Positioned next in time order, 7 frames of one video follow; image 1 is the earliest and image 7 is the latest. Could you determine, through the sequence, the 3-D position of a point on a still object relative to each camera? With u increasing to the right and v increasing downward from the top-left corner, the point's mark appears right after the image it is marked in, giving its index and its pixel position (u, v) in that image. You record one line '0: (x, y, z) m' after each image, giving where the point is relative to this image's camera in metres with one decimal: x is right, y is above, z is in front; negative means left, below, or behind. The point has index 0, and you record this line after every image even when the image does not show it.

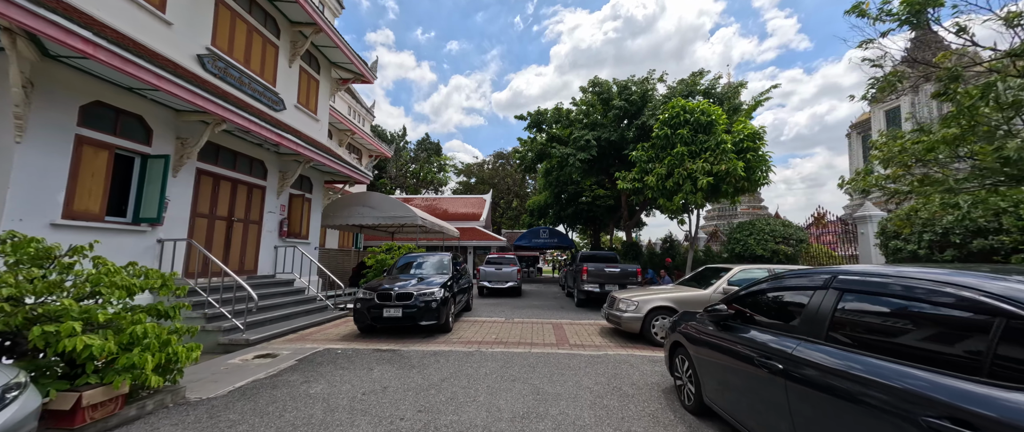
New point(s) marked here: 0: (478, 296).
0: (-1.3, -3.1, +13.3) m
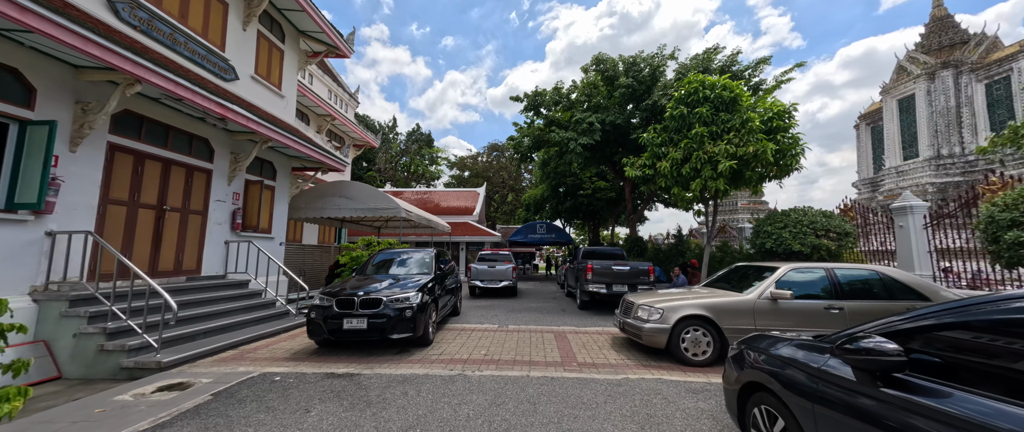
0: (-1.5, -2.8, +12.0) m
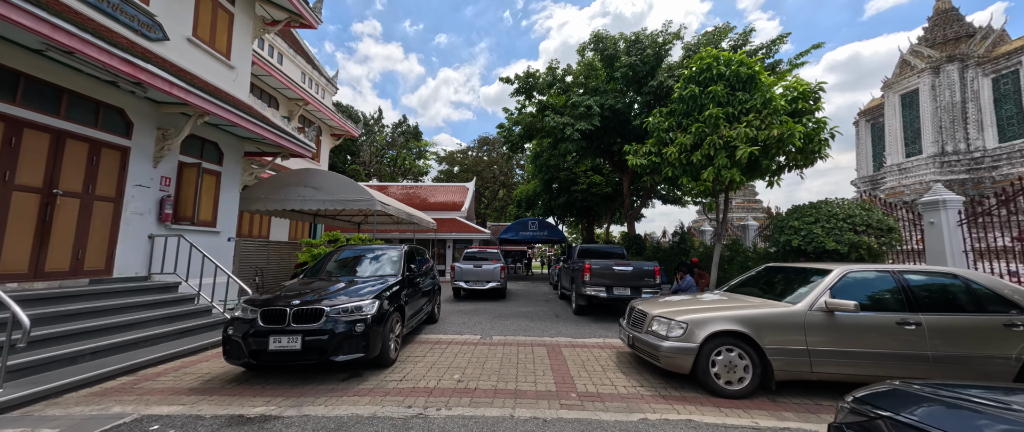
0: (-1.9, -2.6, +10.8) m
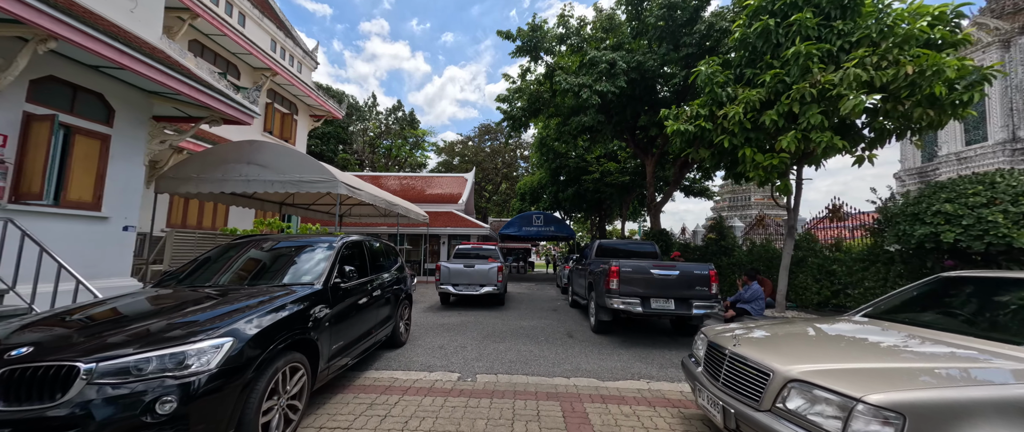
0: (-1.9, -2.3, +8.7) m
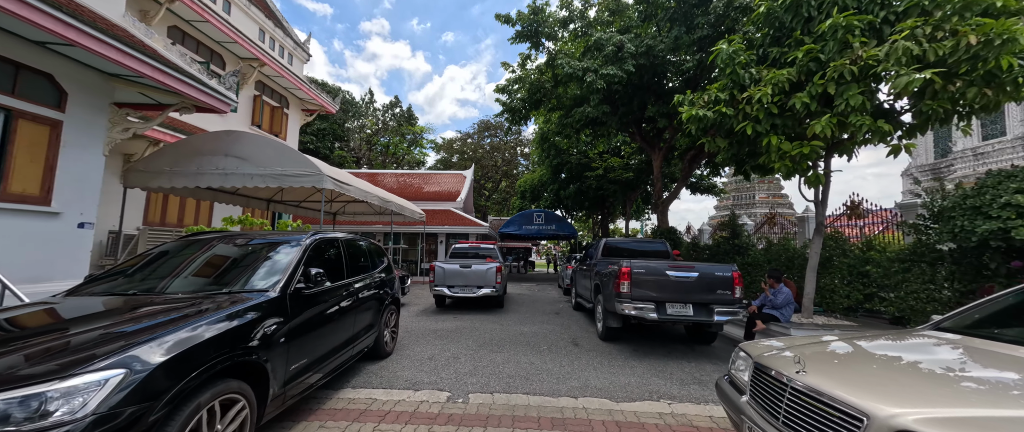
0: (-1.9, -2.2, +8.1) m
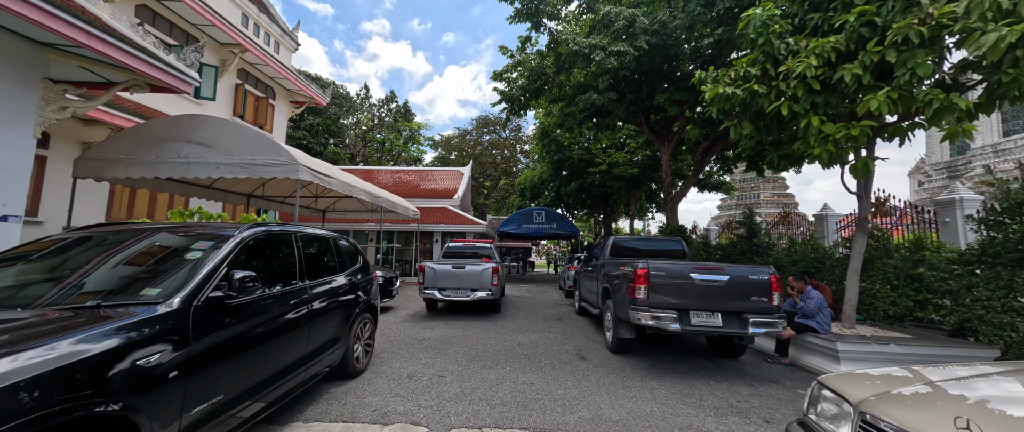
0: (-1.9, -2.1, +7.3) m
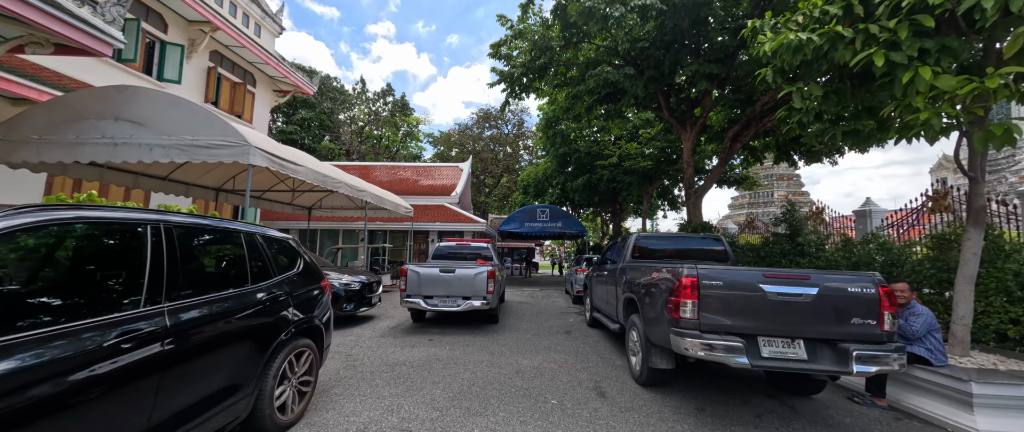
0: (-2.0, -2.0, +6.1) m
